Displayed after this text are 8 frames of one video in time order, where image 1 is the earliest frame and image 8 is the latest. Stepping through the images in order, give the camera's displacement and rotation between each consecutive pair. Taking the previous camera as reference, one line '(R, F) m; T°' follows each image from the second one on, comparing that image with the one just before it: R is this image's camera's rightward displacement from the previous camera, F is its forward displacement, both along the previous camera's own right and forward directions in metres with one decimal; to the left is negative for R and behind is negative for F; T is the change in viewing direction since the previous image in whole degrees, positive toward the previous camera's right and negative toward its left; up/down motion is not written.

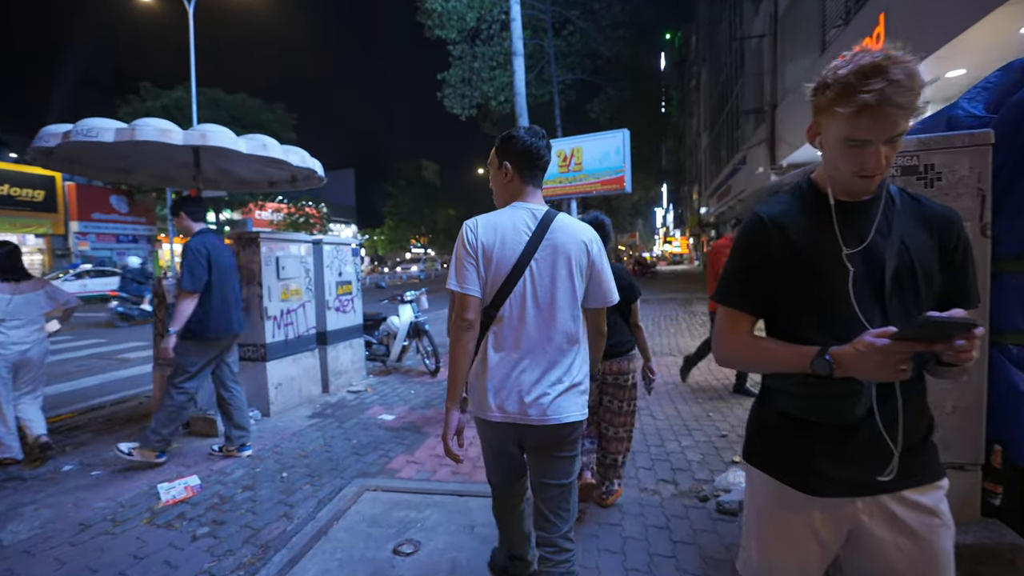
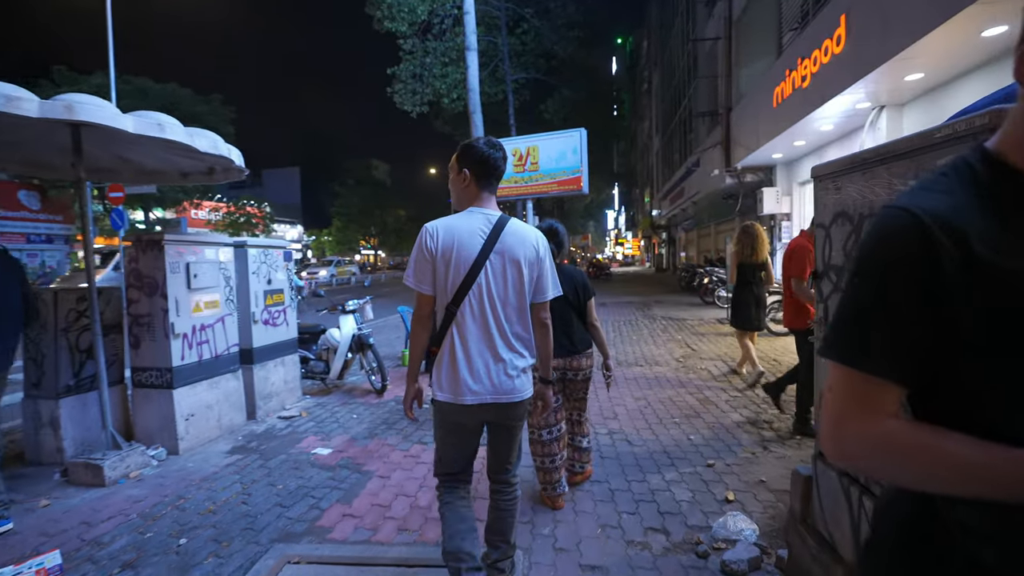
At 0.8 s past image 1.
(0.0, +0.6) m; +5°
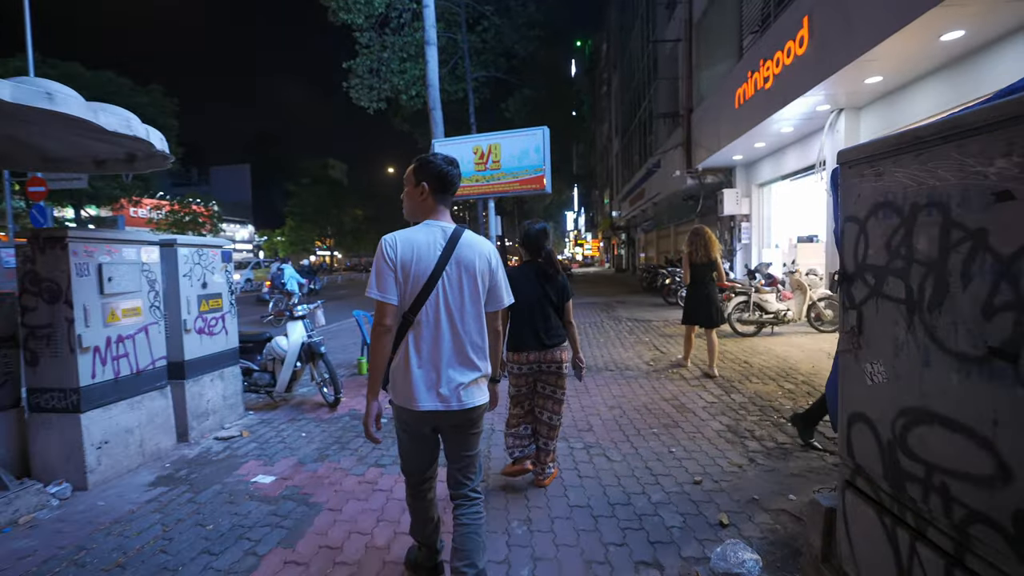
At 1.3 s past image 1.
(-0.1, +0.4) m; +4°
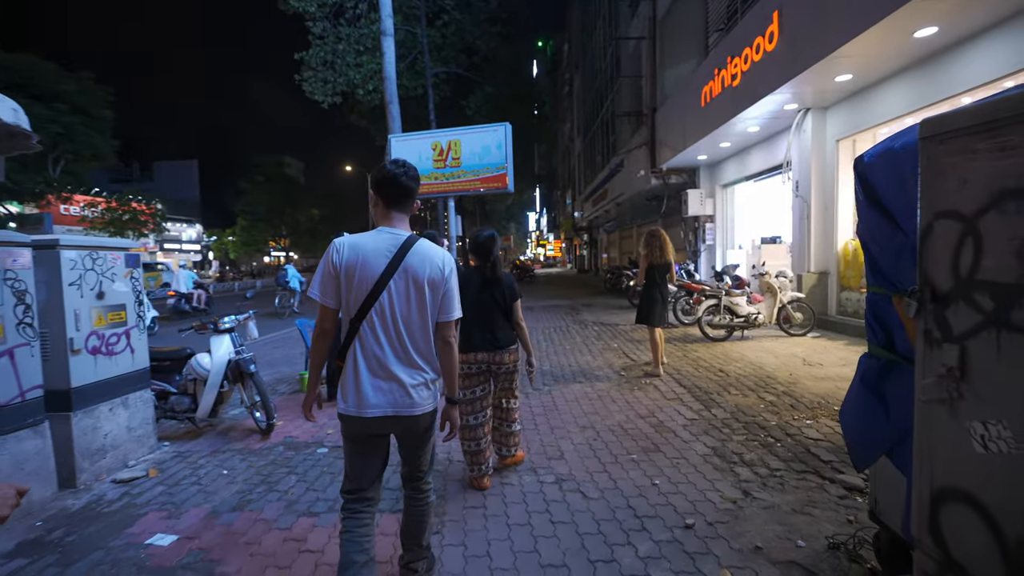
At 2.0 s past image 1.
(0.0, +0.6) m; +4°
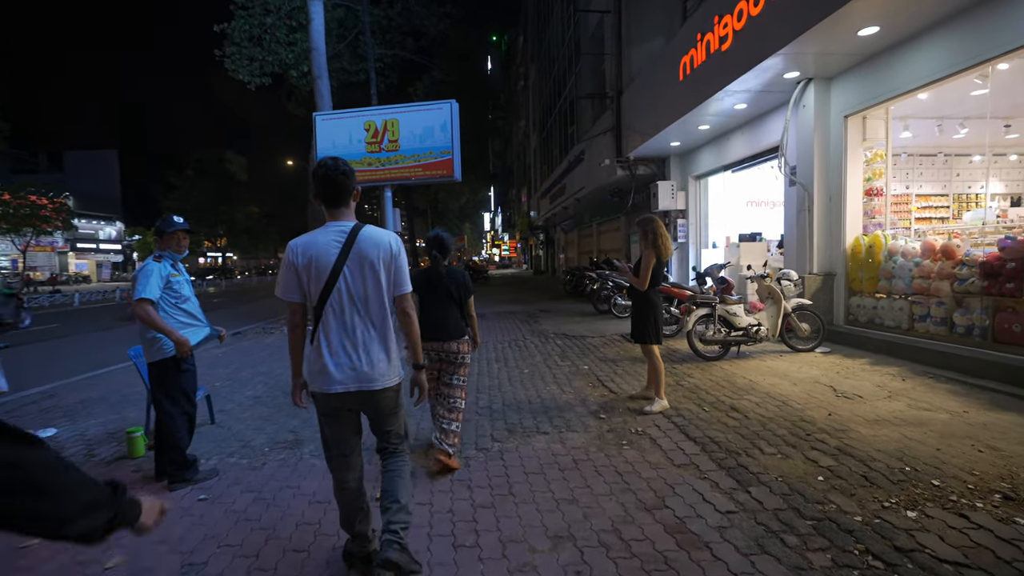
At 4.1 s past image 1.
(+0.2, +2.0) m; +5°
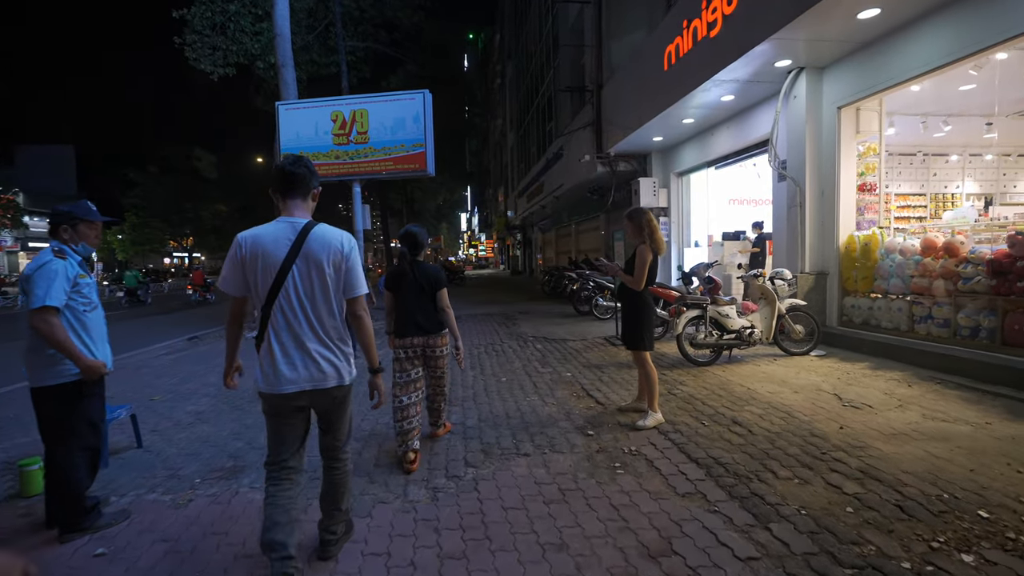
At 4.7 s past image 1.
(0.0, +0.6) m; +3°
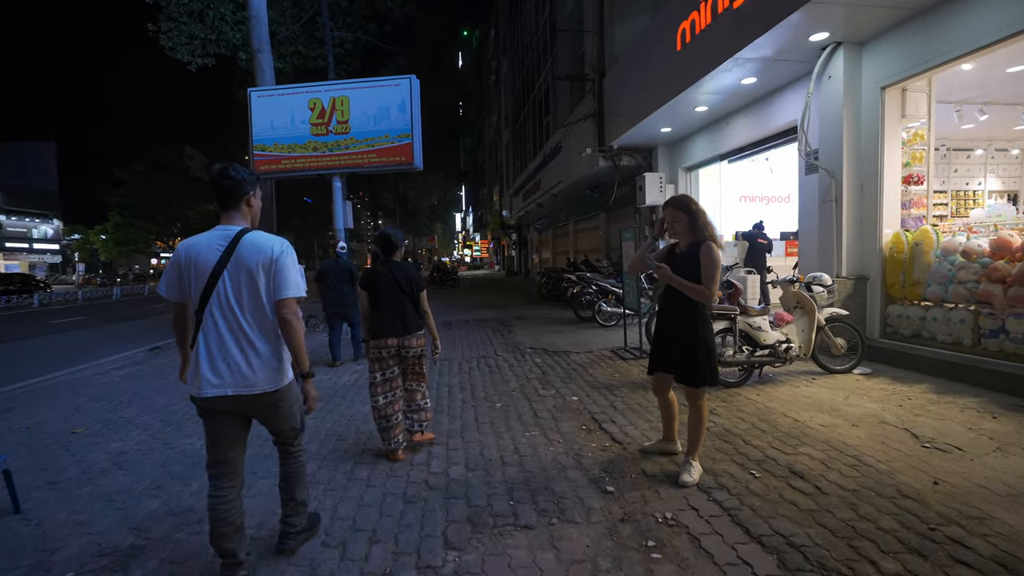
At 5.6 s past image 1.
(0.0, +1.0) m; +1°
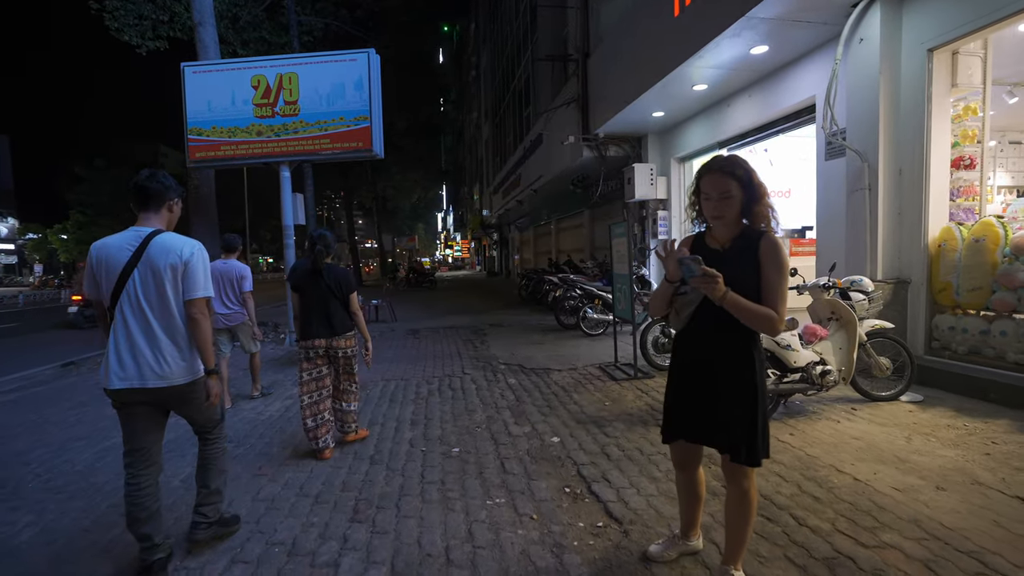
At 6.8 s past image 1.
(+0.2, +1.3) m; +2°
